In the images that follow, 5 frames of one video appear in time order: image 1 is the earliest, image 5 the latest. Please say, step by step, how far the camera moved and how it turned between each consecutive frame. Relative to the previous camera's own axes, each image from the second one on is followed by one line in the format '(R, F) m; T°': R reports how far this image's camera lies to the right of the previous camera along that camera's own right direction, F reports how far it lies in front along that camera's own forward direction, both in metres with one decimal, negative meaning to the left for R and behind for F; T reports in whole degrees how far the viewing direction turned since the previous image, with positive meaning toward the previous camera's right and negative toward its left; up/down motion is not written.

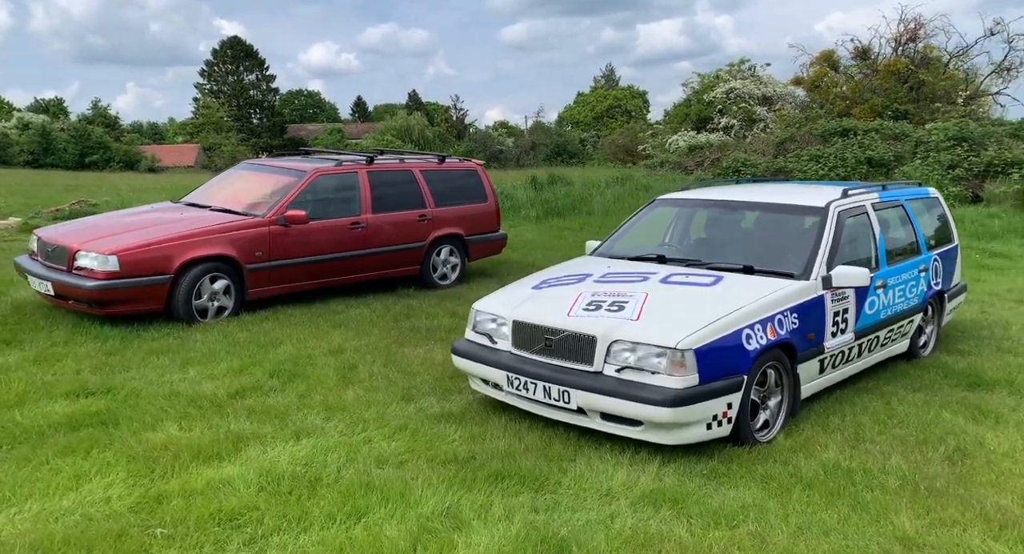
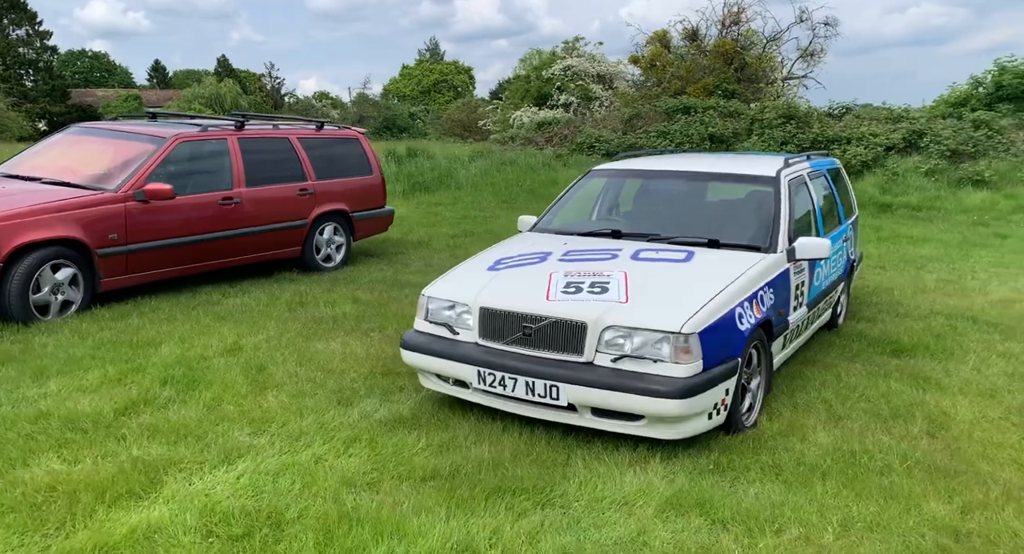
(-0.7, +0.6) m; +13°
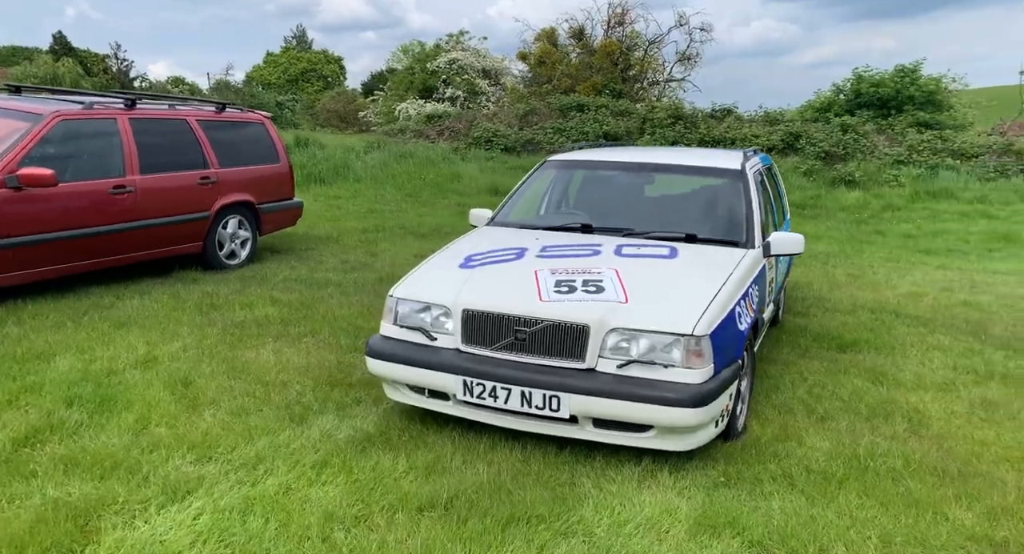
(-0.5, +0.4) m; +9°
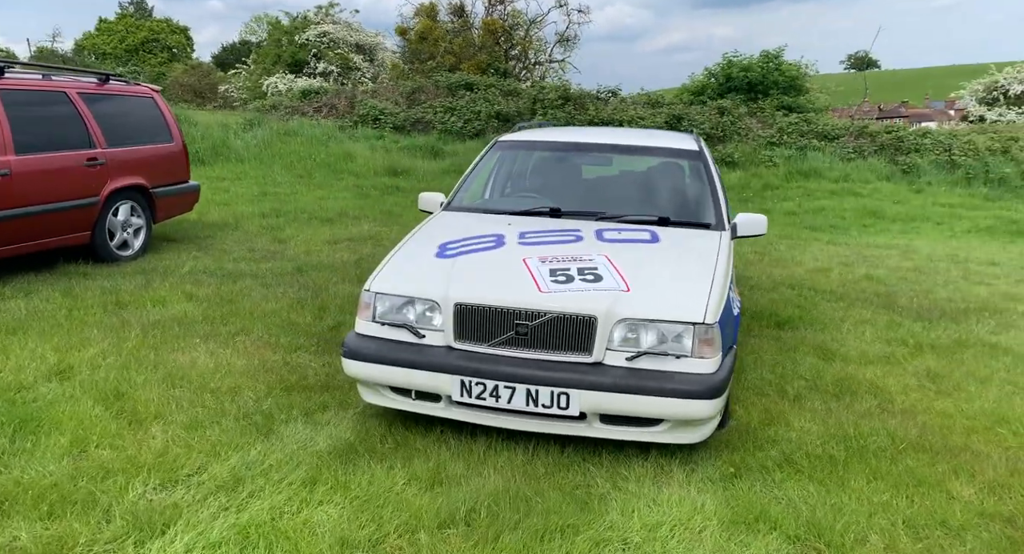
(-0.5, +0.3) m; +9°
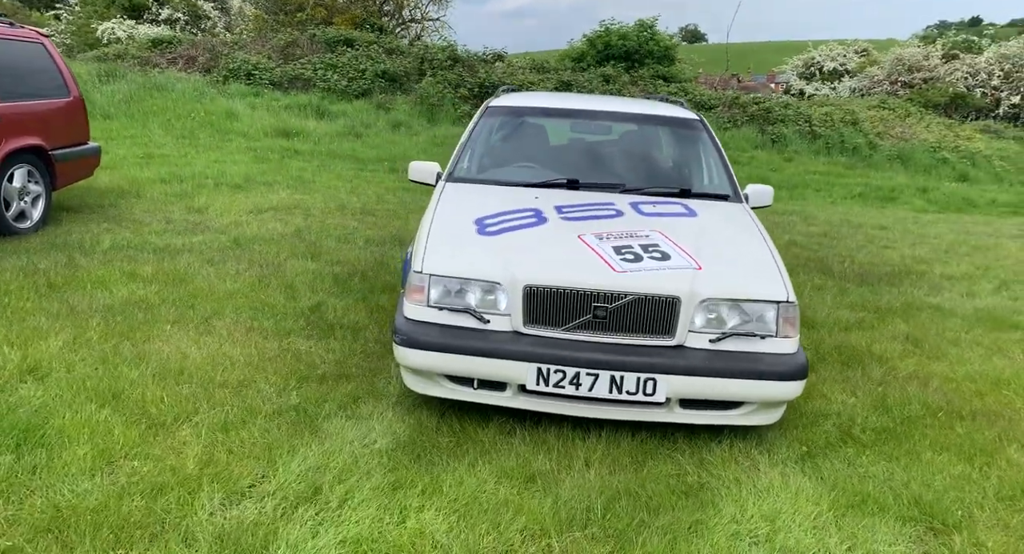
(-0.8, +0.3) m; +10°
